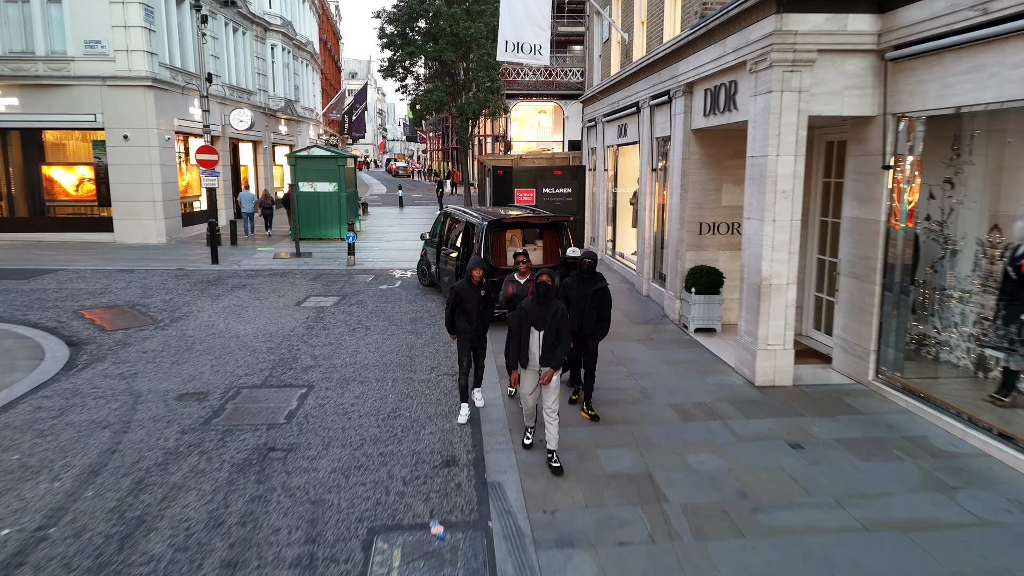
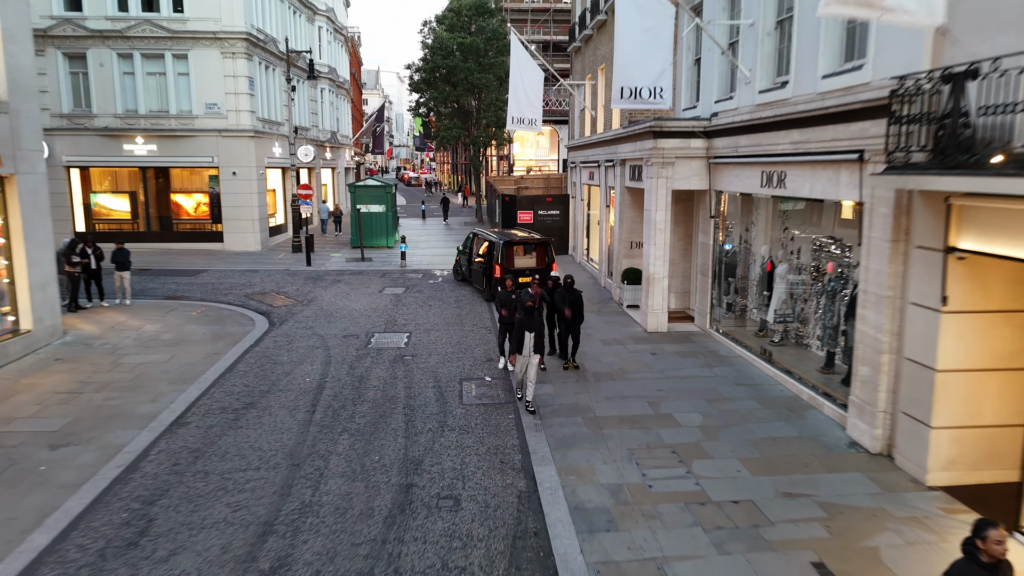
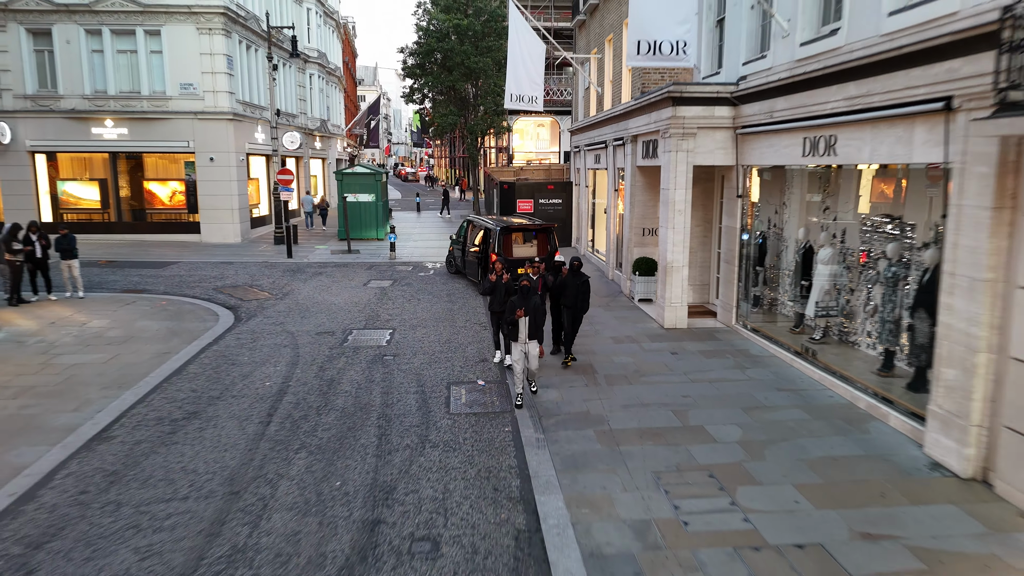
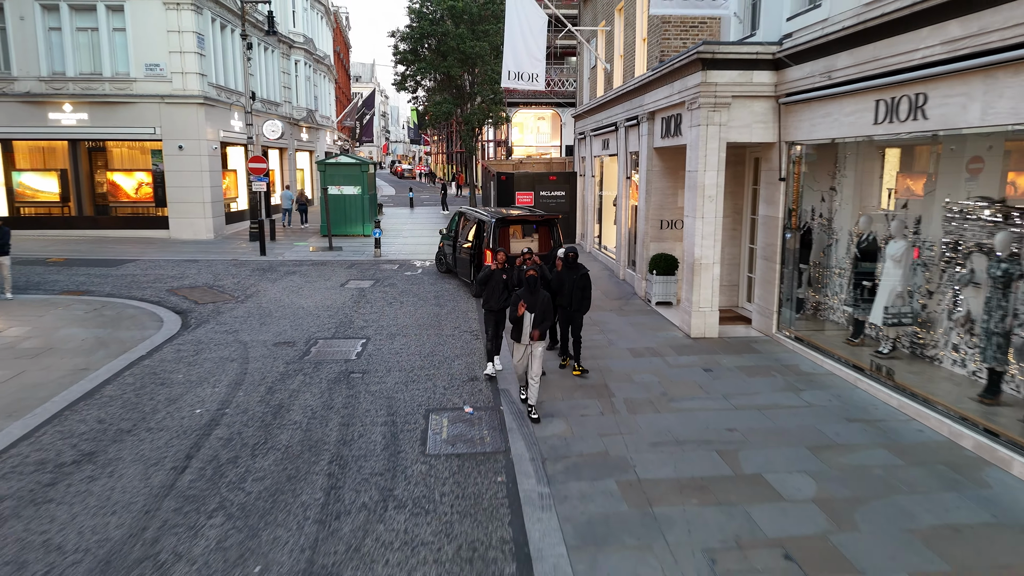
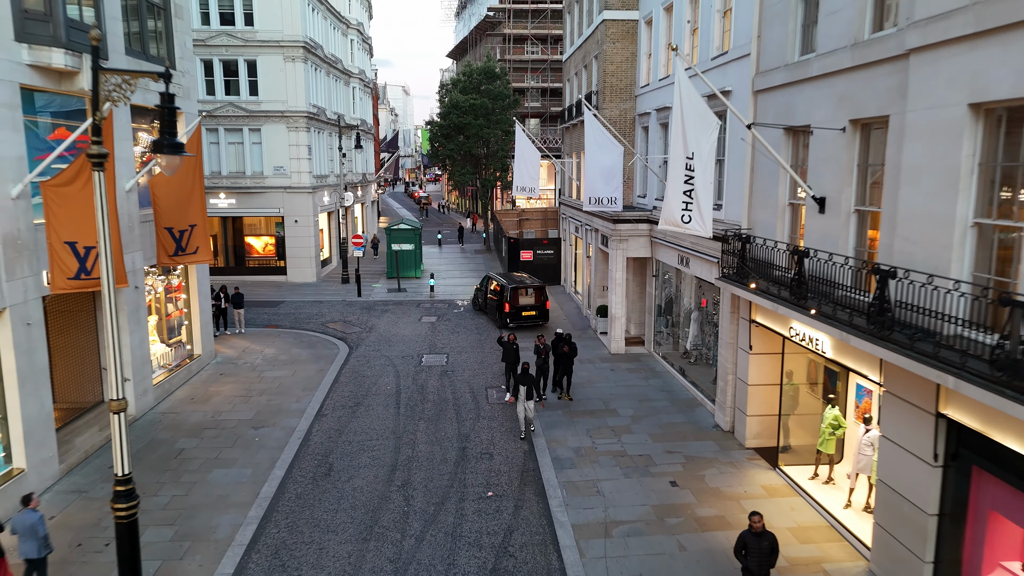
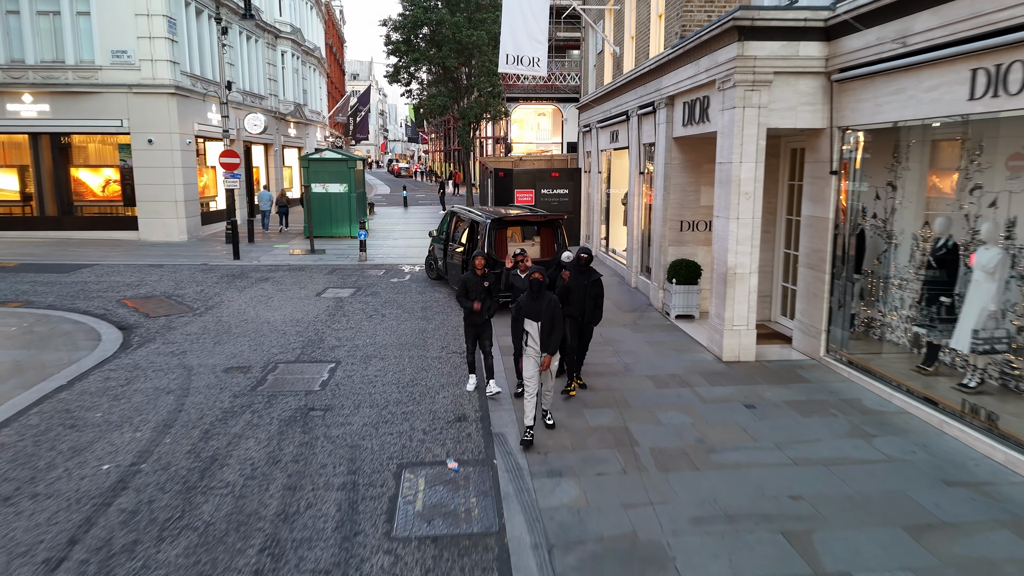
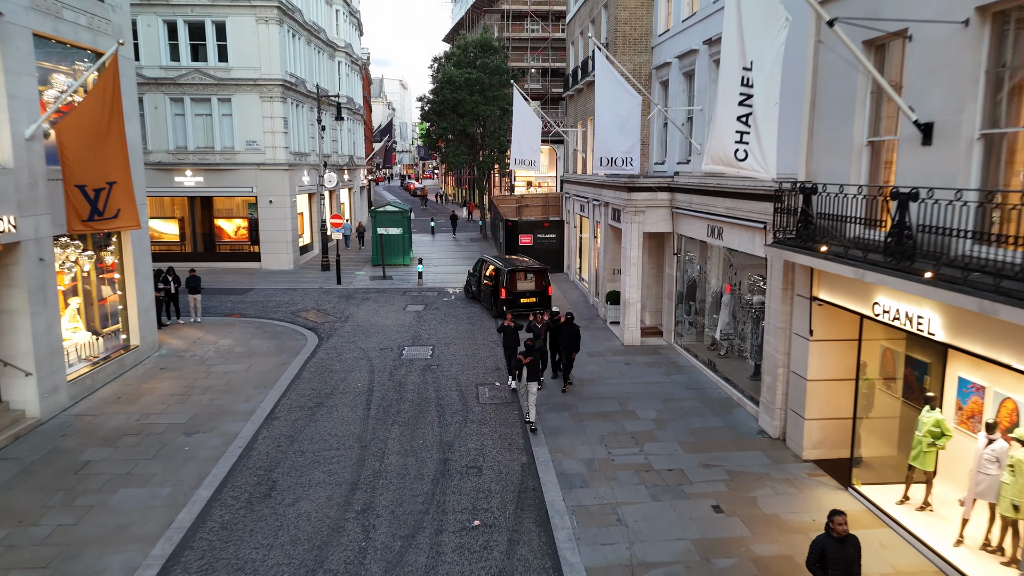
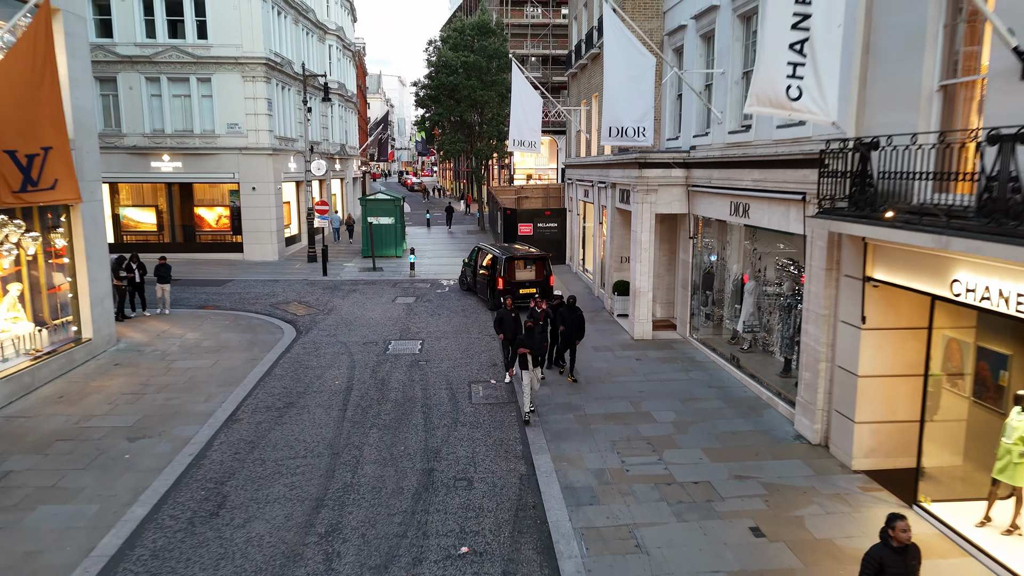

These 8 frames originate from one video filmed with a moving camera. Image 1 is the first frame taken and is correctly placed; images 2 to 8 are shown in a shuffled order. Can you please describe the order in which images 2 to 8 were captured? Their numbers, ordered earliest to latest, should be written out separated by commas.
6, 4, 3, 2, 8, 7, 5
